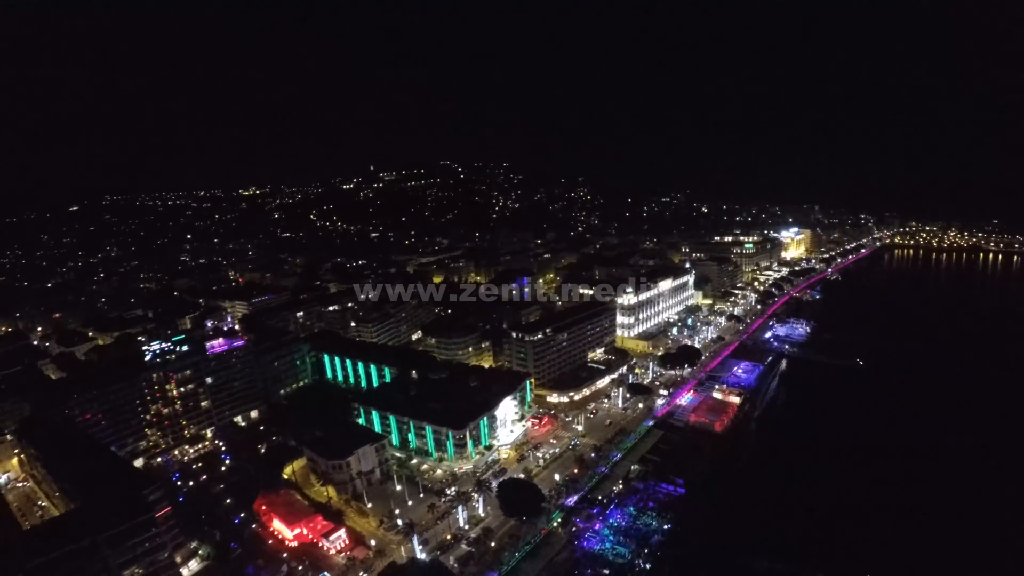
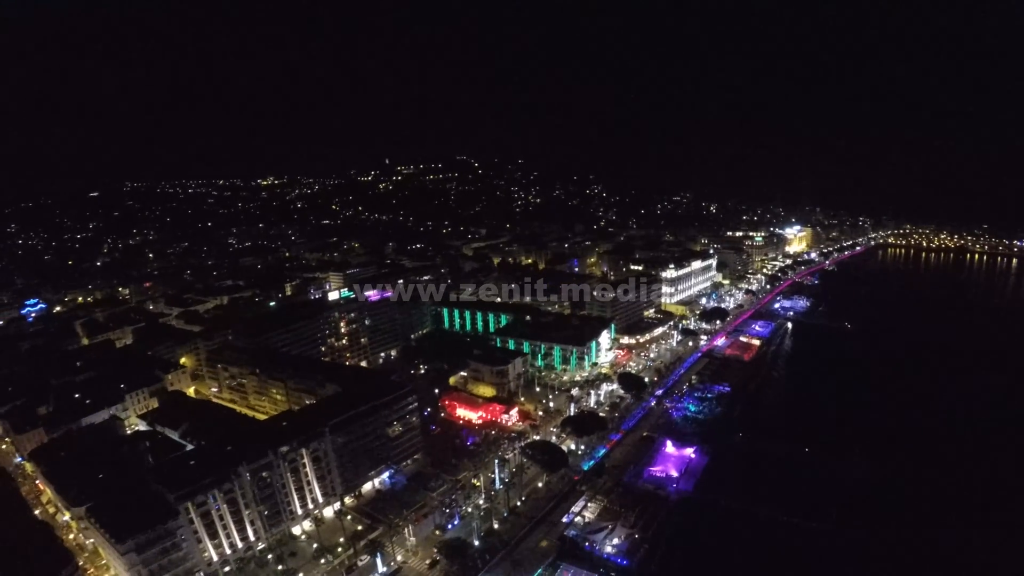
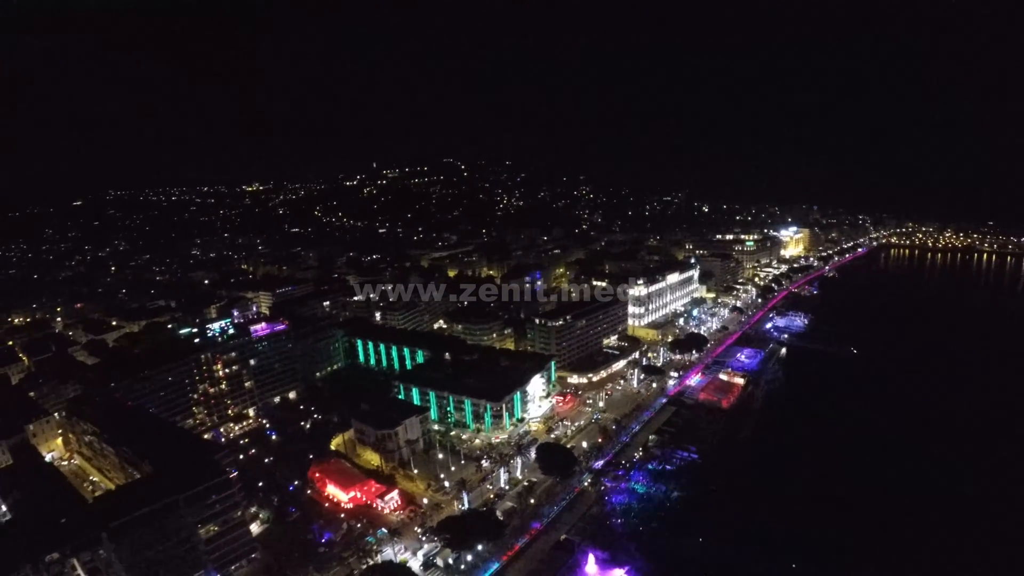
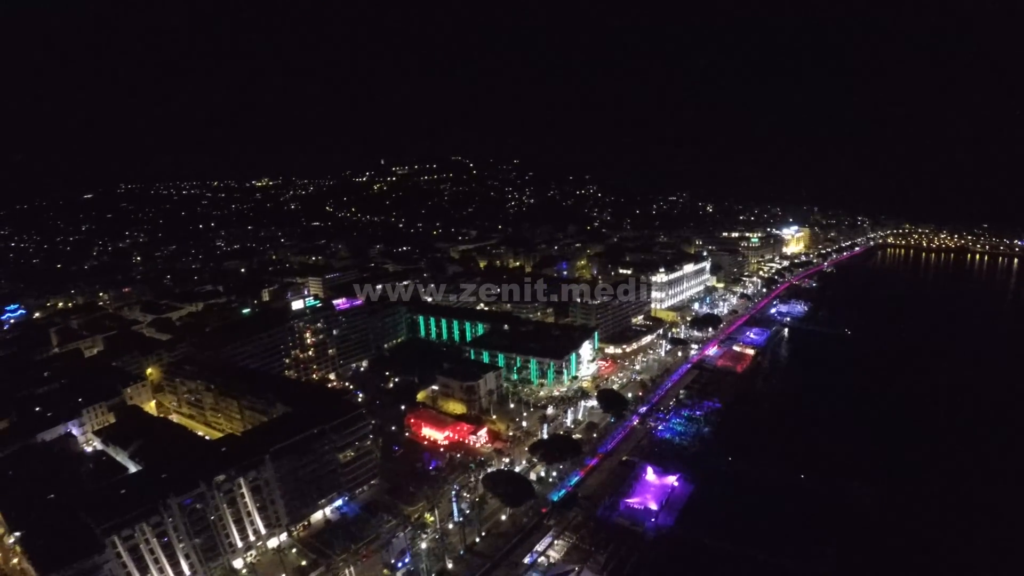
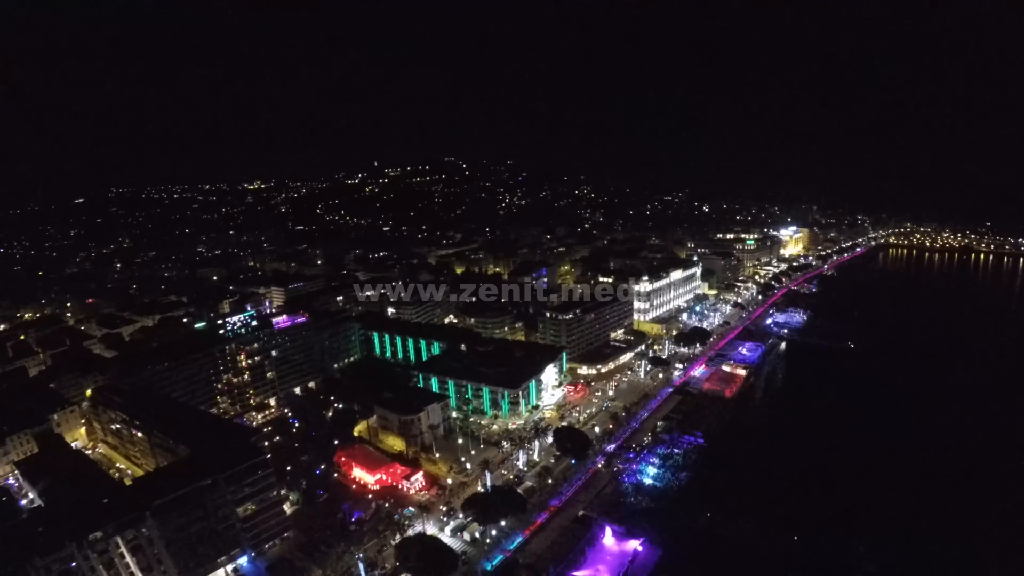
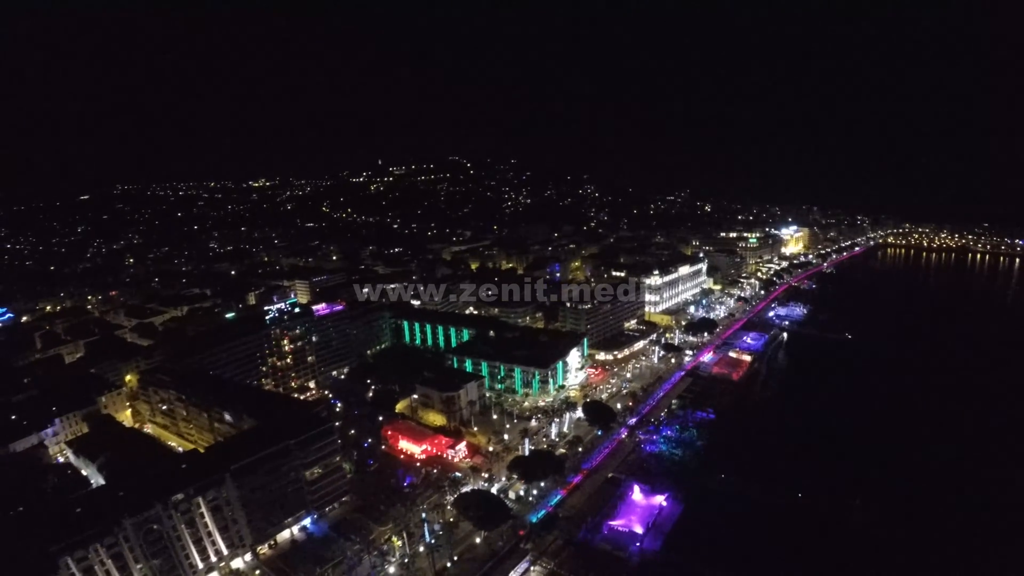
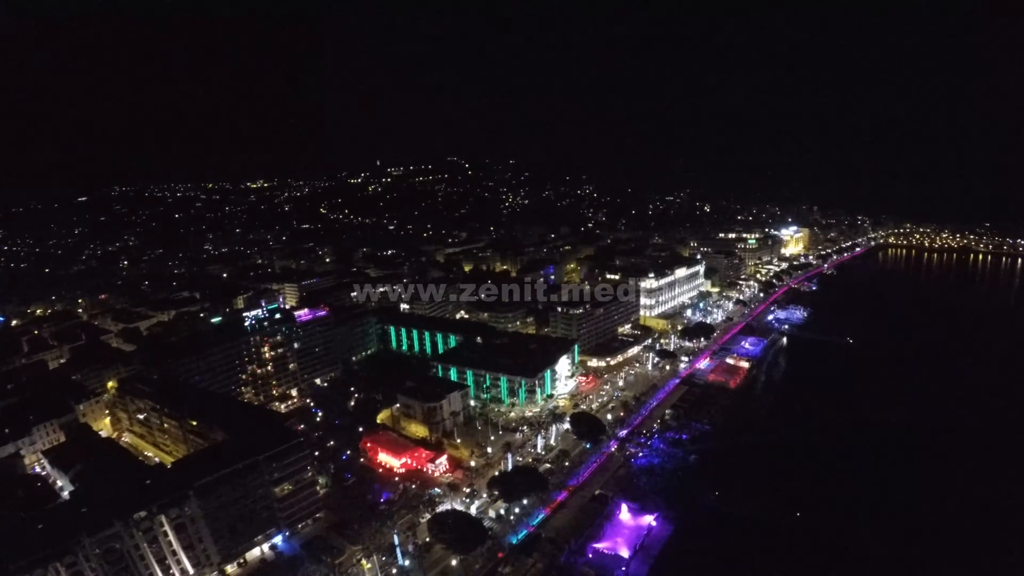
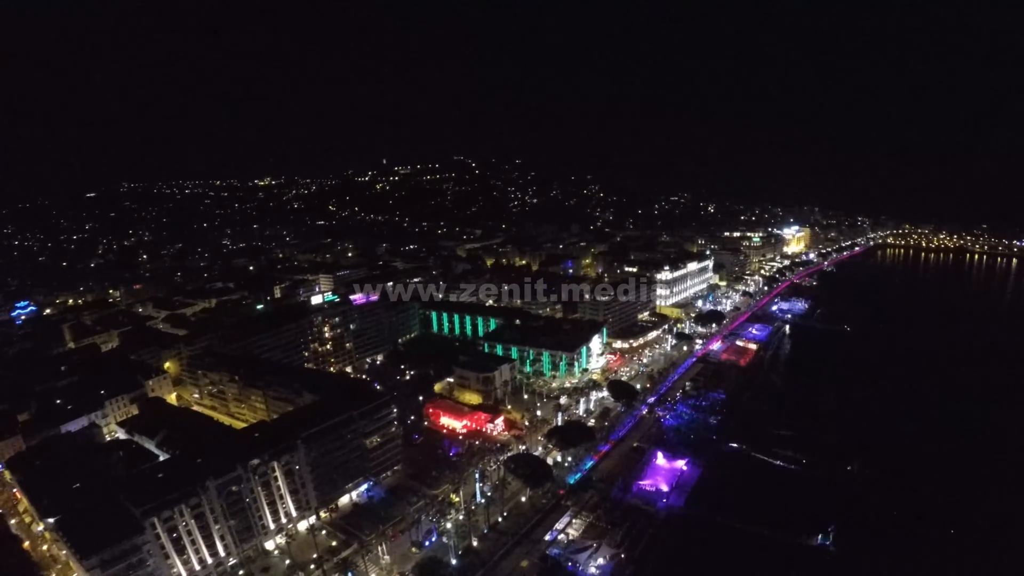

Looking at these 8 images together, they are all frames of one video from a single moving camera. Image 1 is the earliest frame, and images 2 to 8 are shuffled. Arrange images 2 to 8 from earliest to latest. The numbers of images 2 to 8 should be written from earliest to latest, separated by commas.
3, 5, 7, 6, 4, 8, 2
